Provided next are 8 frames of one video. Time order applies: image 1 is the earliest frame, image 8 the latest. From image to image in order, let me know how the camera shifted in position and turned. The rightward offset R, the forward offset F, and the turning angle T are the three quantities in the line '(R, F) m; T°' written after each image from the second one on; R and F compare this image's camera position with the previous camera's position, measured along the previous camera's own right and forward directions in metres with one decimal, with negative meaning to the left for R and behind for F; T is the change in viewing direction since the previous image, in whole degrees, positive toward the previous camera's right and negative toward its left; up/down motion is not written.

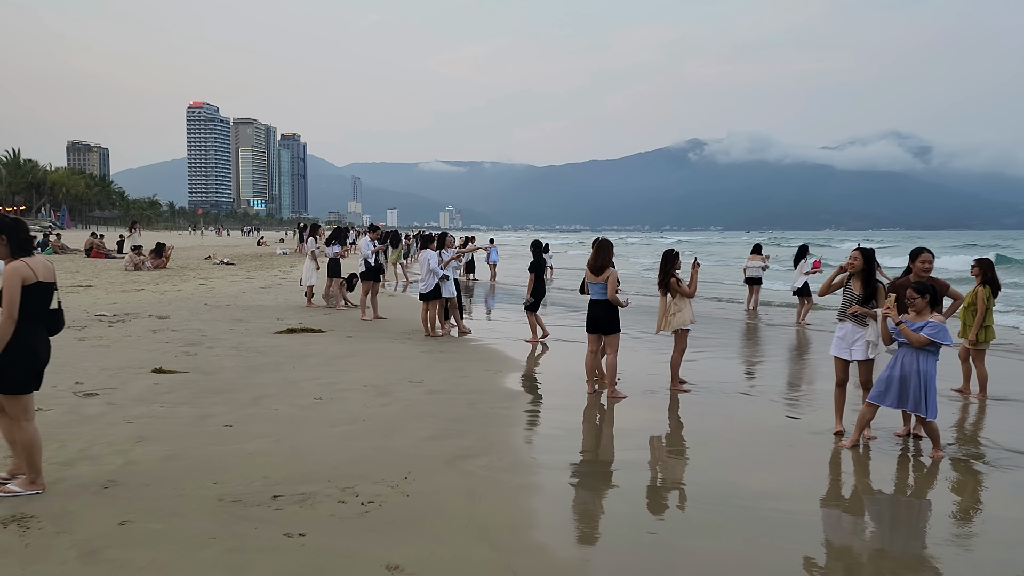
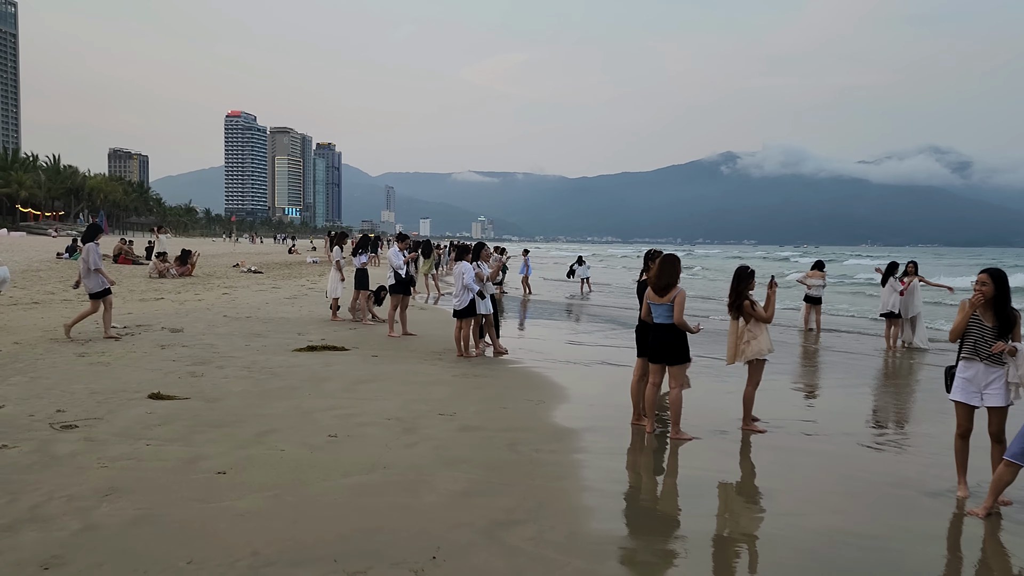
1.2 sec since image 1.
(-0.1, +0.9) m; -2°
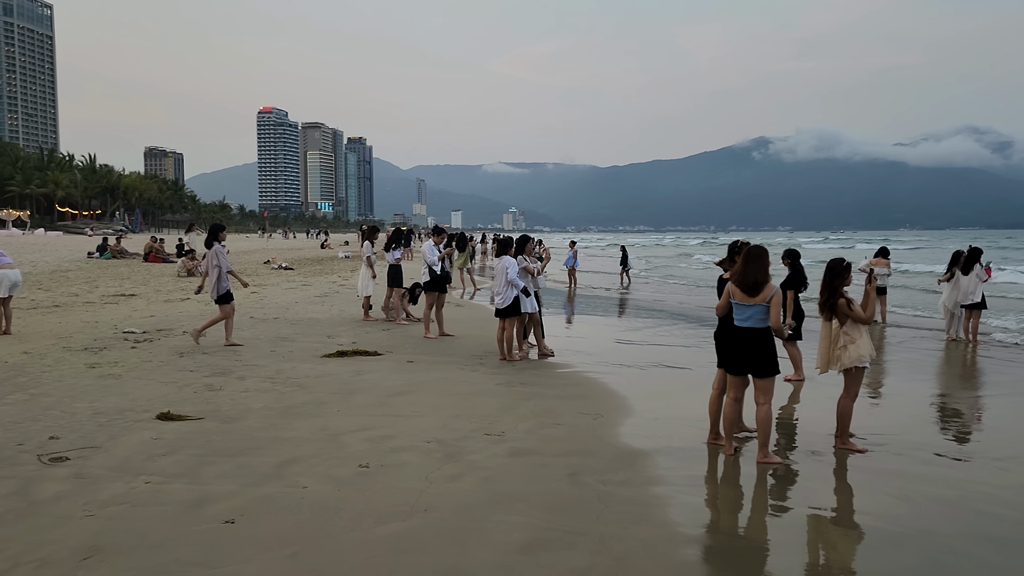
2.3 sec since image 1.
(-0.1, +0.8) m; -2°
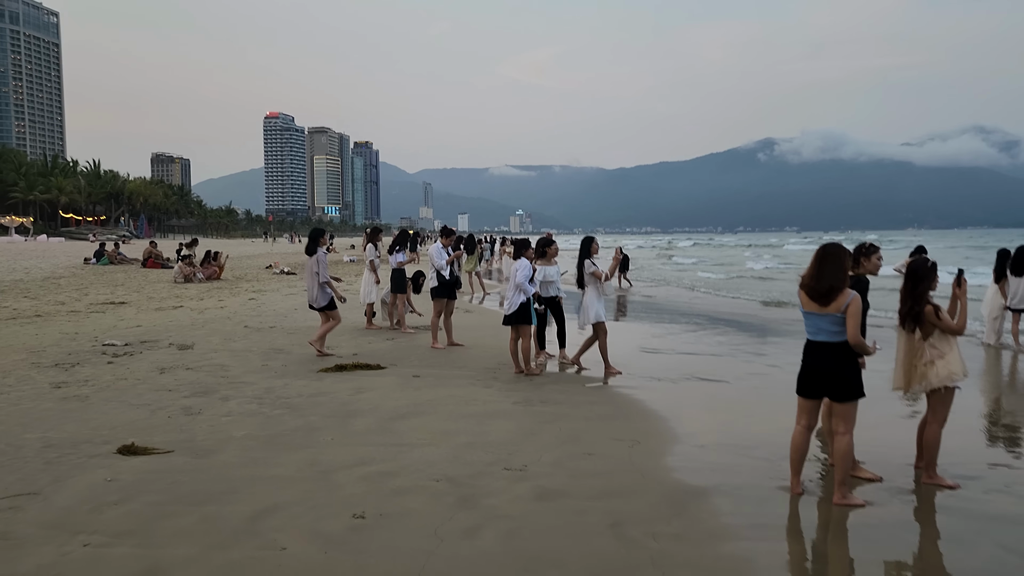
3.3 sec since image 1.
(-0.1, +0.8) m; 0°
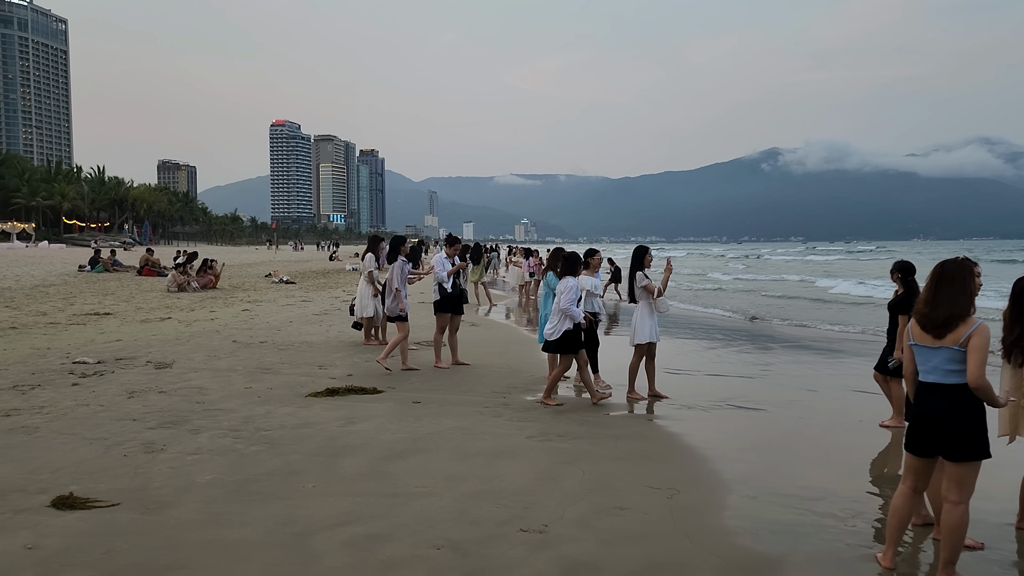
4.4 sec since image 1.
(-0.1, +0.8) m; 0°
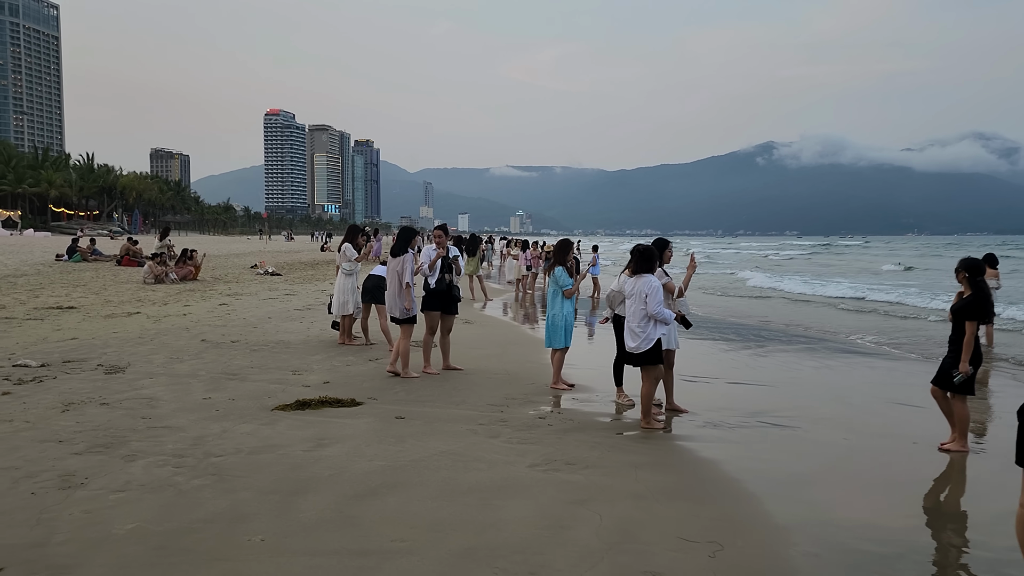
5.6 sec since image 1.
(0.0, +0.9) m; 0°
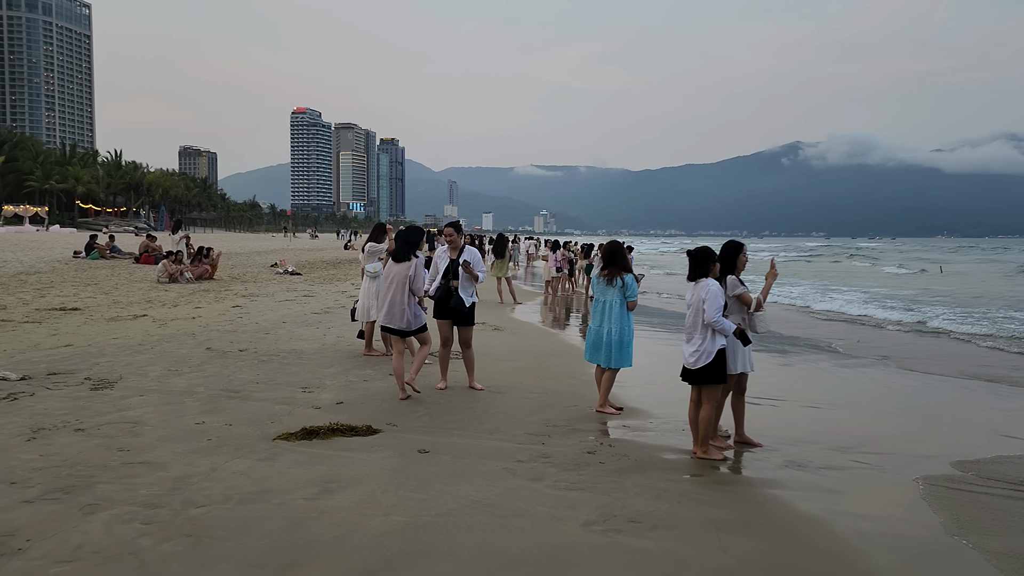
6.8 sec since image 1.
(-0.1, +0.9) m; -2°
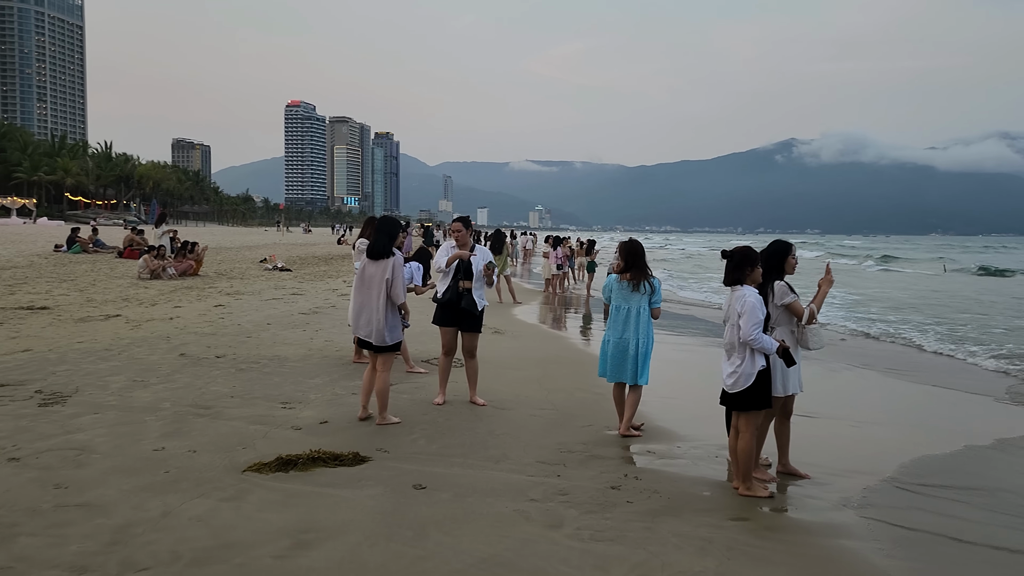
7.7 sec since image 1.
(-0.1, +0.7) m; 0°
